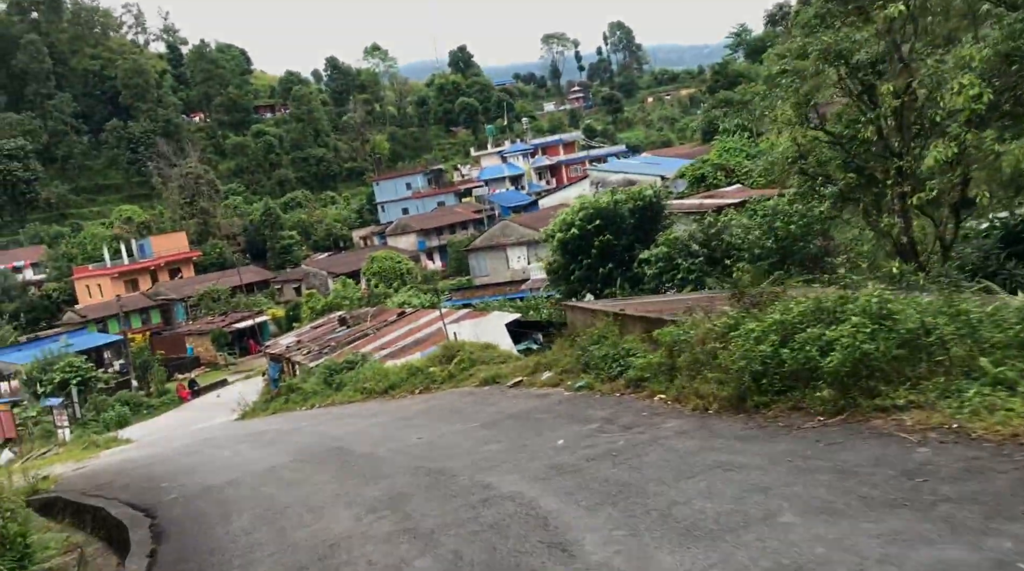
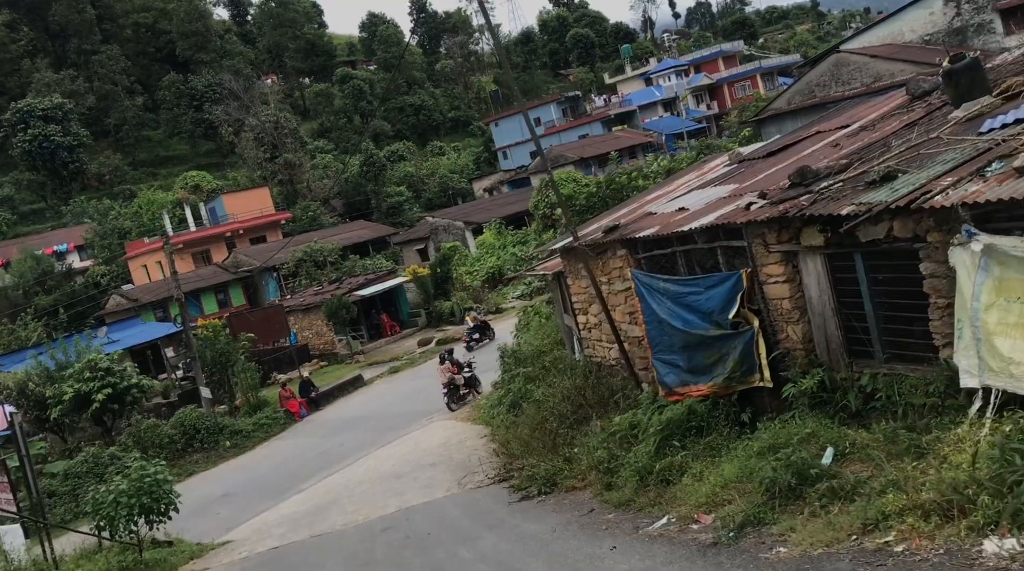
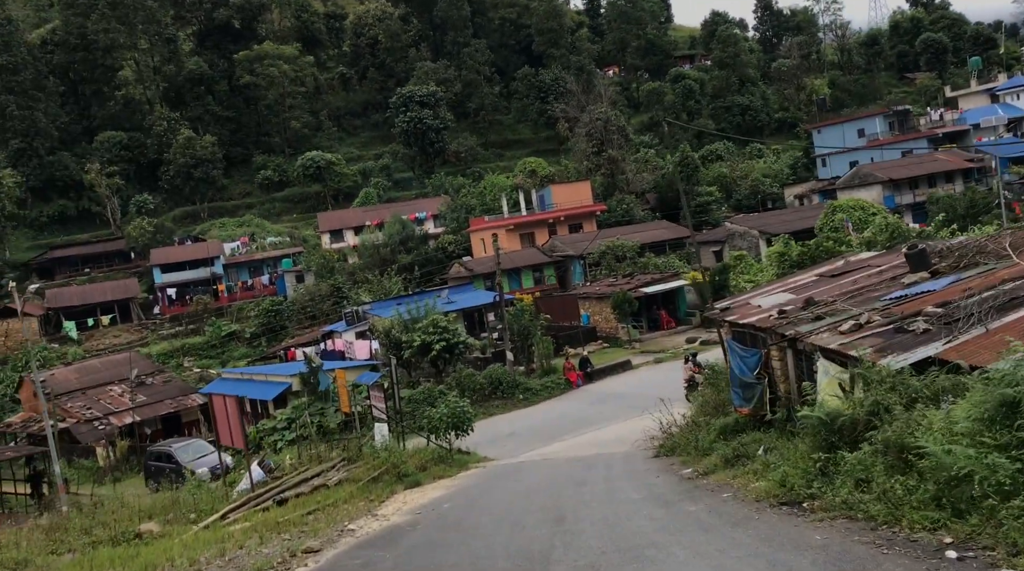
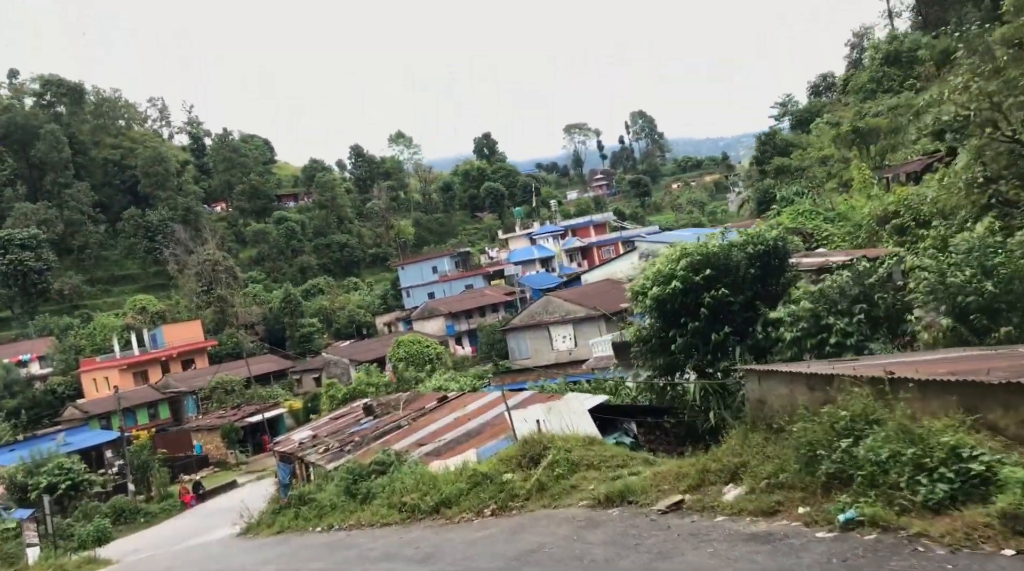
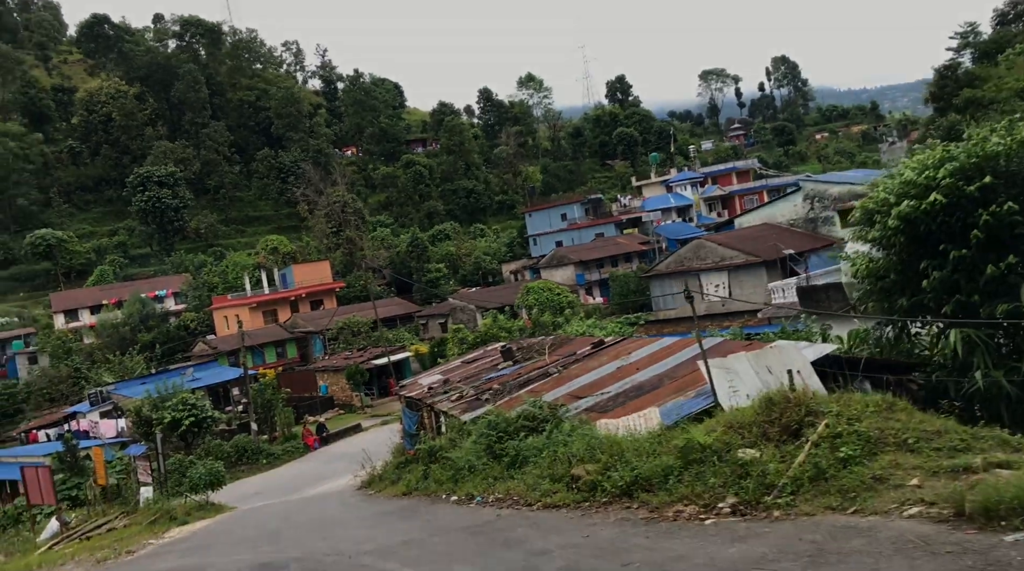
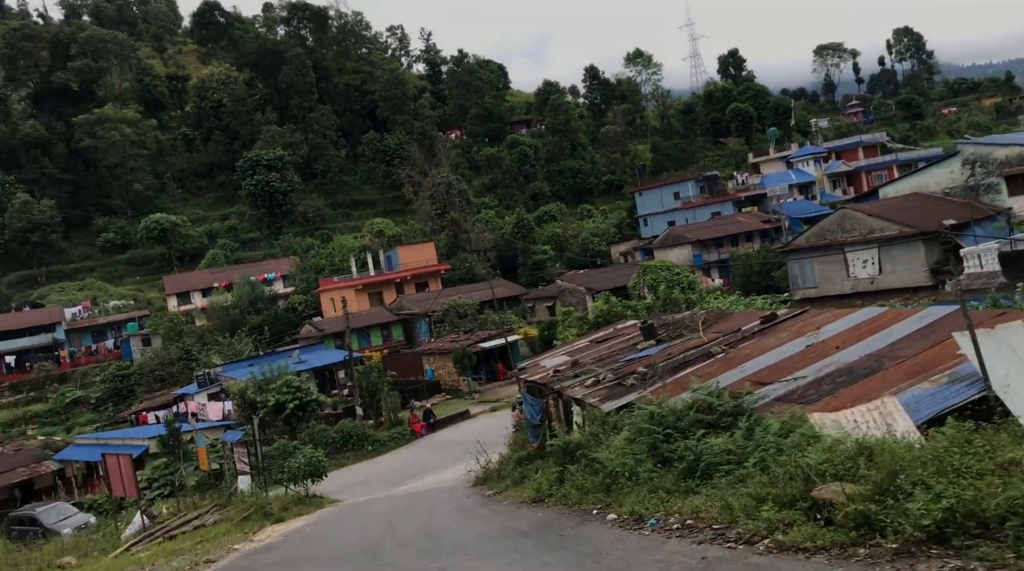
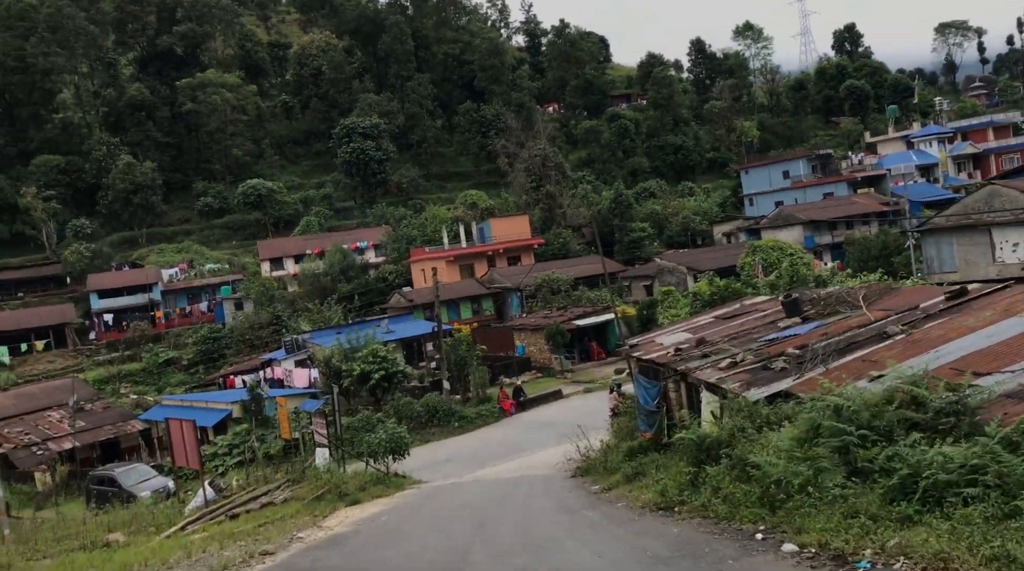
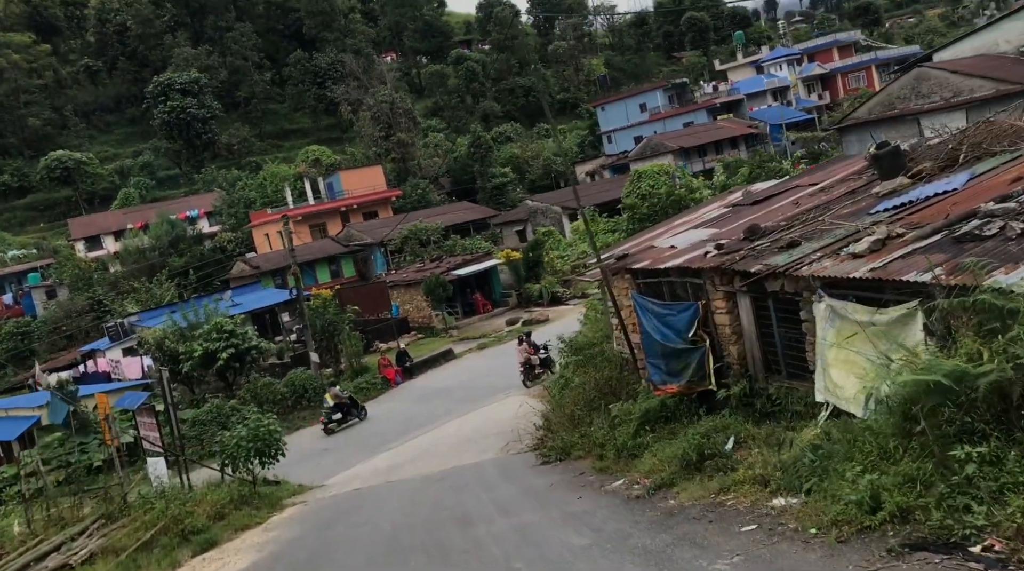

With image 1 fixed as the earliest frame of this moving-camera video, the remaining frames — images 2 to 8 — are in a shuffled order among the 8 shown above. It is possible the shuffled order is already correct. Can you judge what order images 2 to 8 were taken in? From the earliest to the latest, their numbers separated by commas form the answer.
4, 5, 6, 7, 3, 8, 2
